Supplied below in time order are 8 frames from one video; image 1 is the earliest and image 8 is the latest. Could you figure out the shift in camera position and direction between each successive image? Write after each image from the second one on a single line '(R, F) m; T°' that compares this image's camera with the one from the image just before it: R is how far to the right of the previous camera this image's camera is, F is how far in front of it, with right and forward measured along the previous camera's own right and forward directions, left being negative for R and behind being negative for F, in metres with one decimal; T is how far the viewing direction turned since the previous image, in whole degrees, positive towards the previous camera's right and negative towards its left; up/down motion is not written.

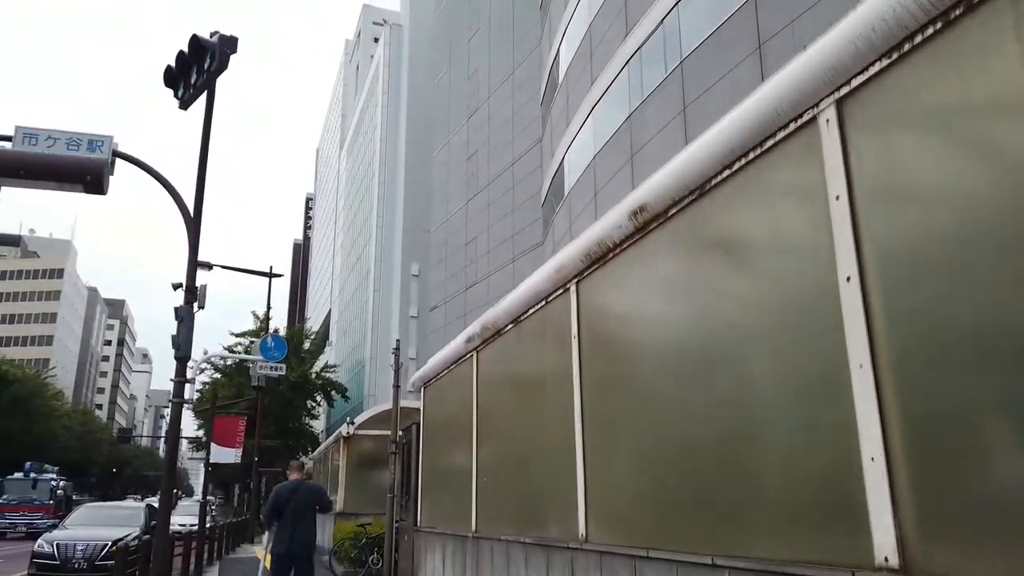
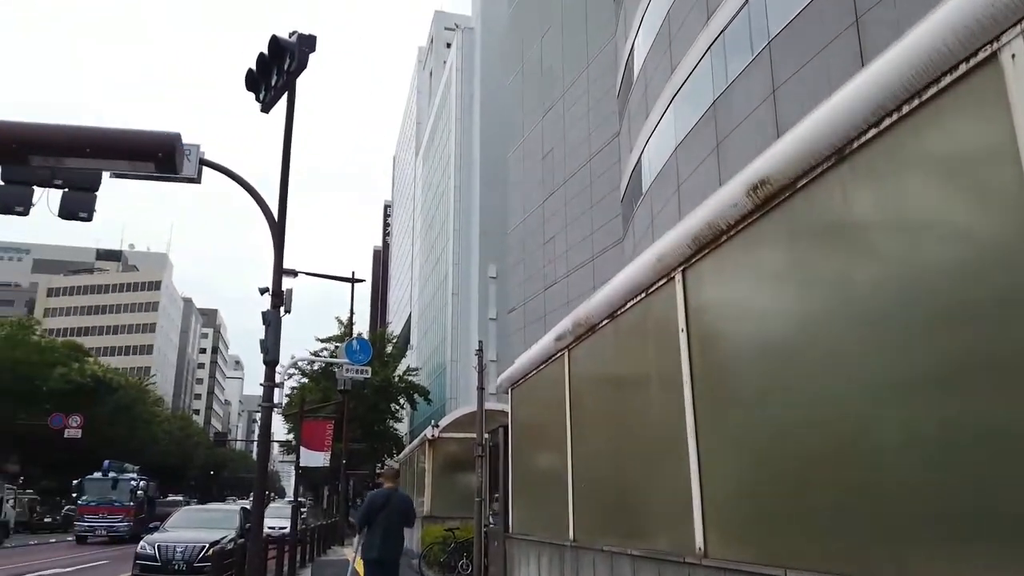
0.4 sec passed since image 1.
(-0.1, +0.4) m; -6°
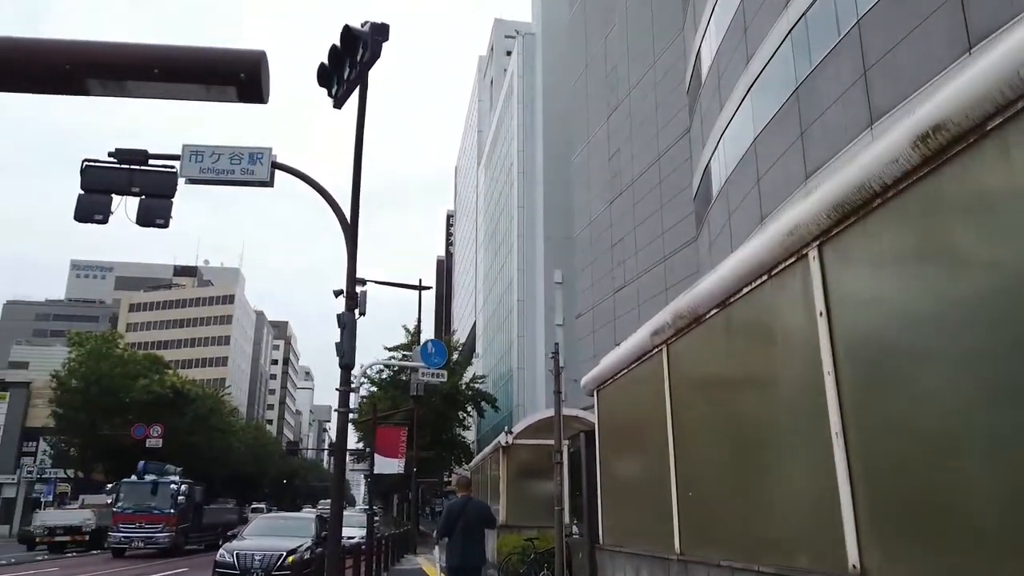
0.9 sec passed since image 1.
(-0.3, +0.5) m; -5°
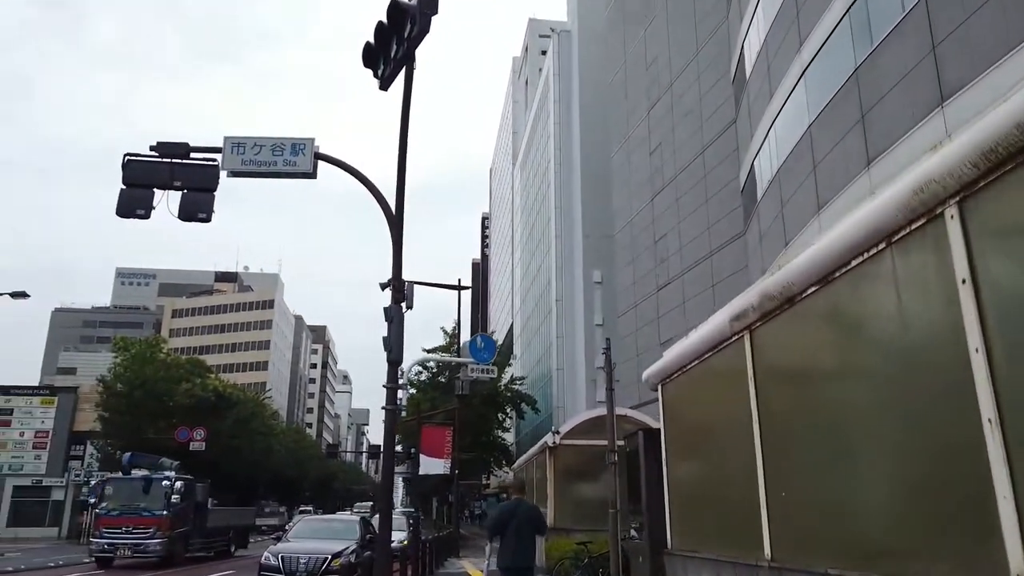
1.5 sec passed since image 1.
(-0.3, +0.5) m; -3°
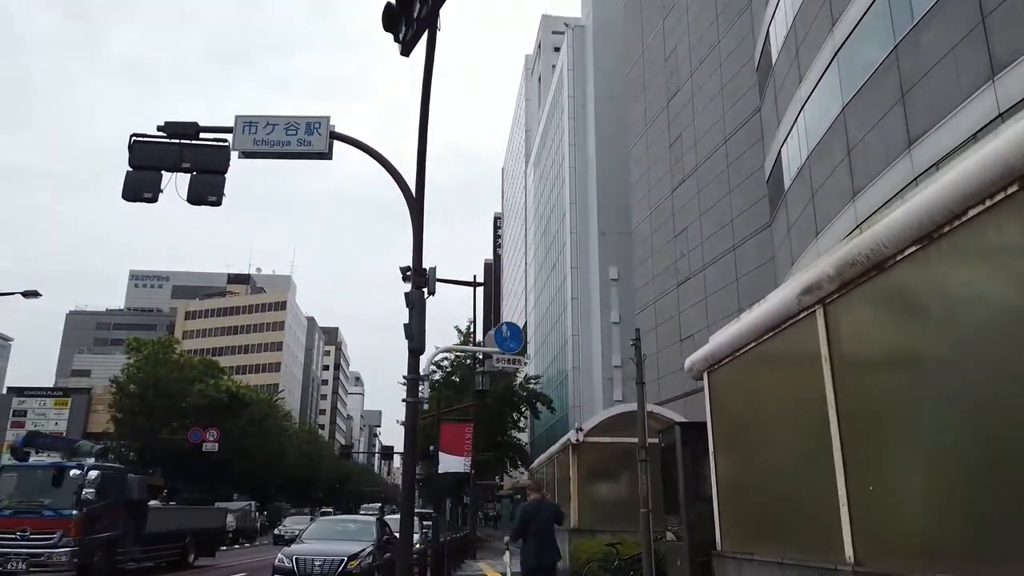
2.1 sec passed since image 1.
(-0.2, +0.6) m; -1°
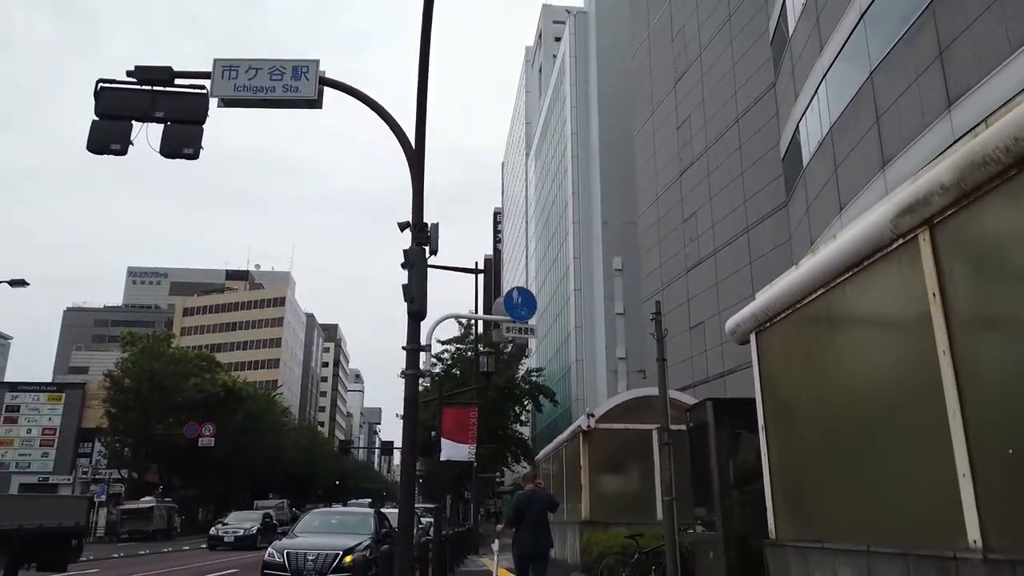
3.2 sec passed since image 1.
(-0.1, +1.1) m; 0°
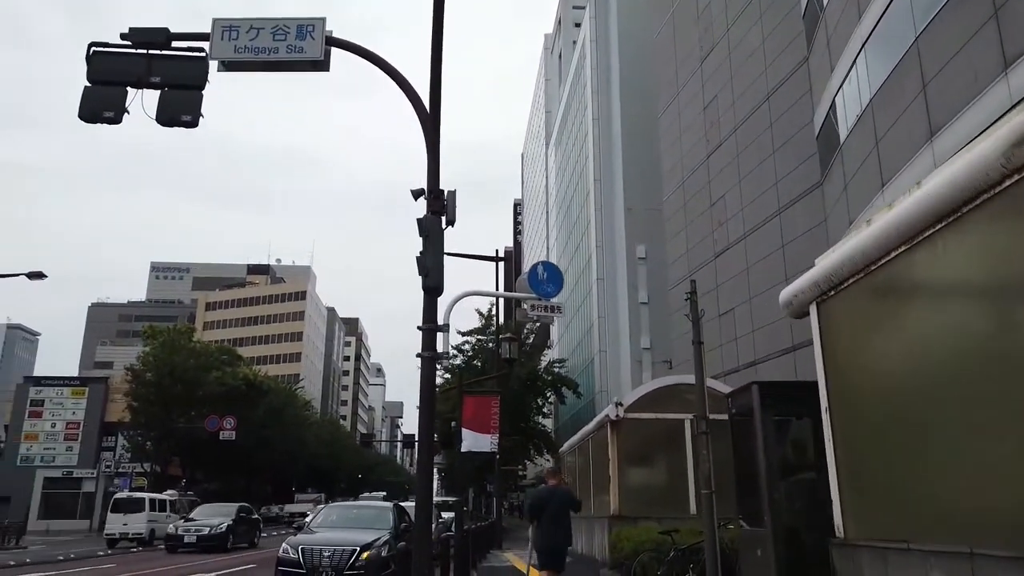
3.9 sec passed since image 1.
(-0.1, +0.7) m; -2°
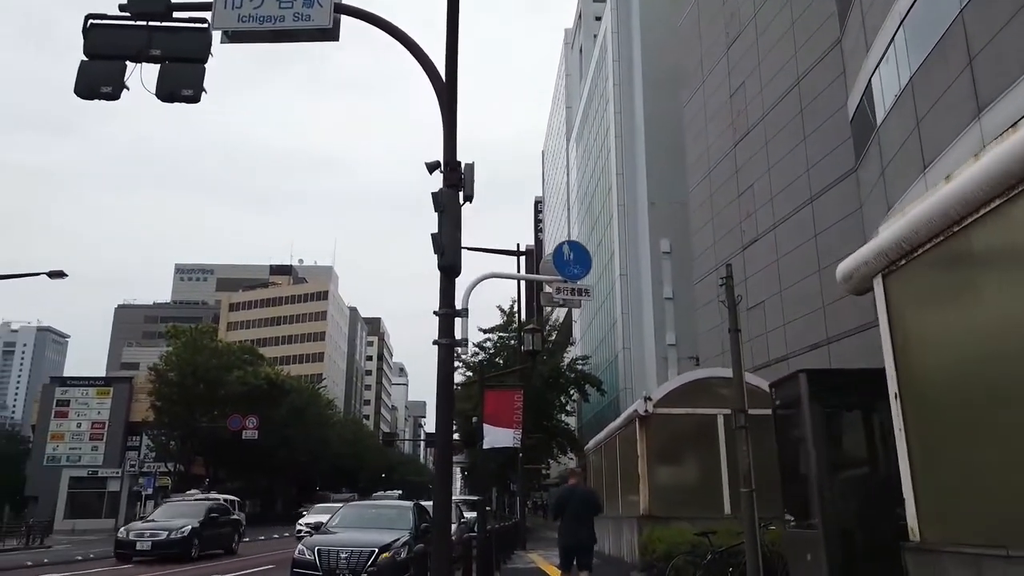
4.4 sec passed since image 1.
(0.0, +0.6) m; -2°
